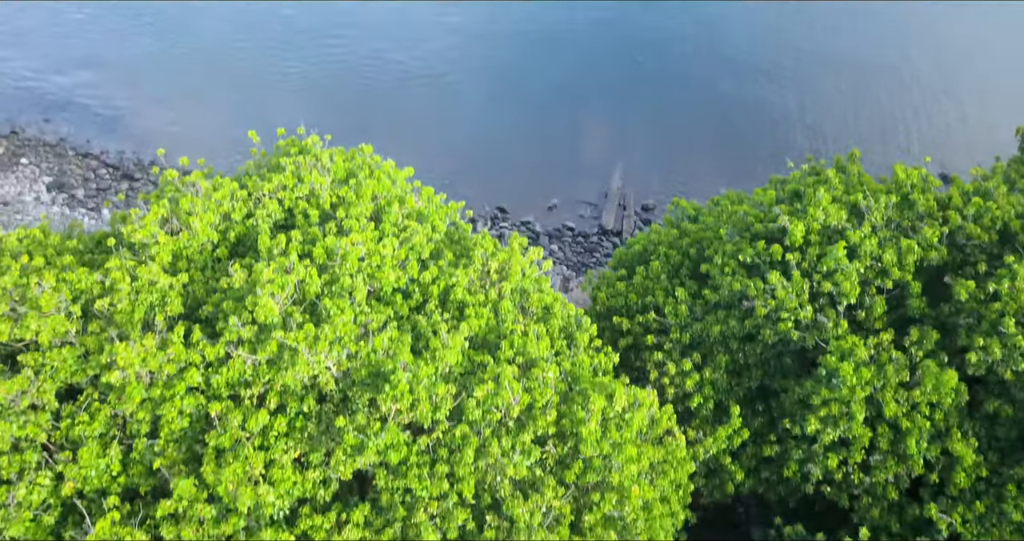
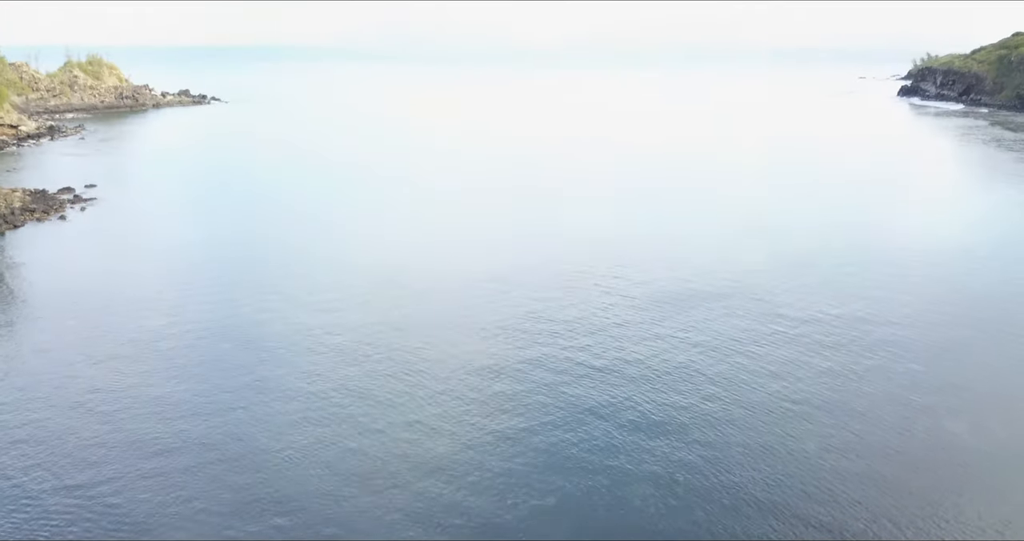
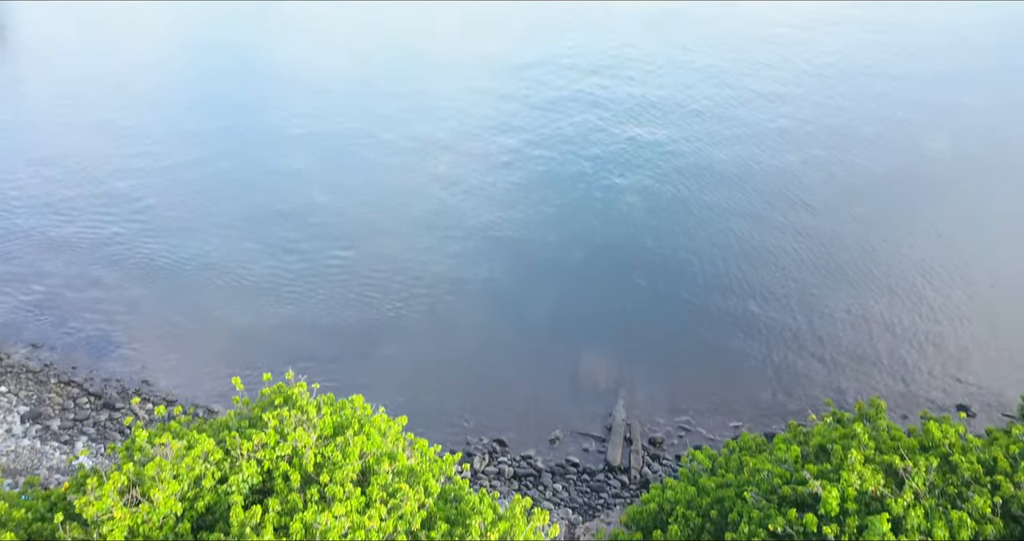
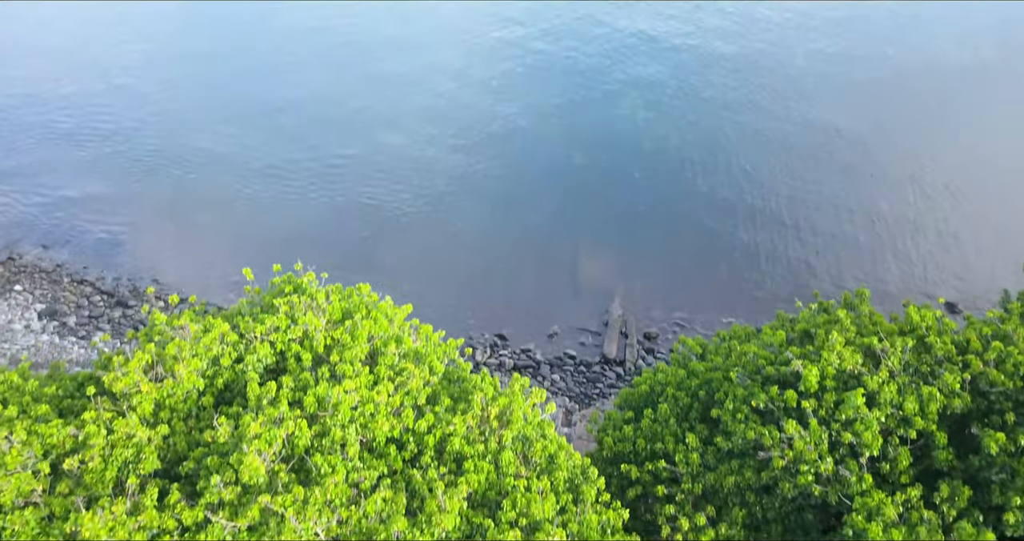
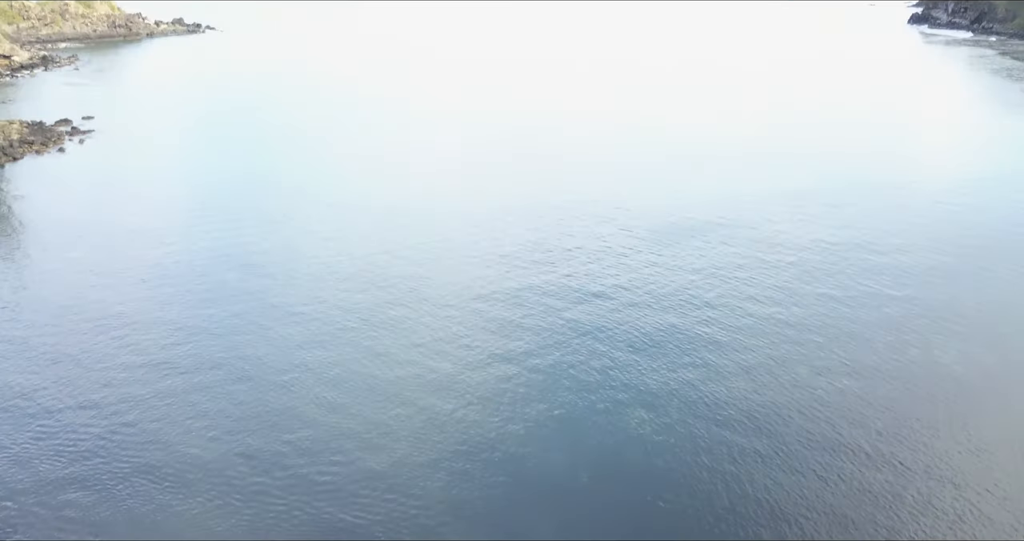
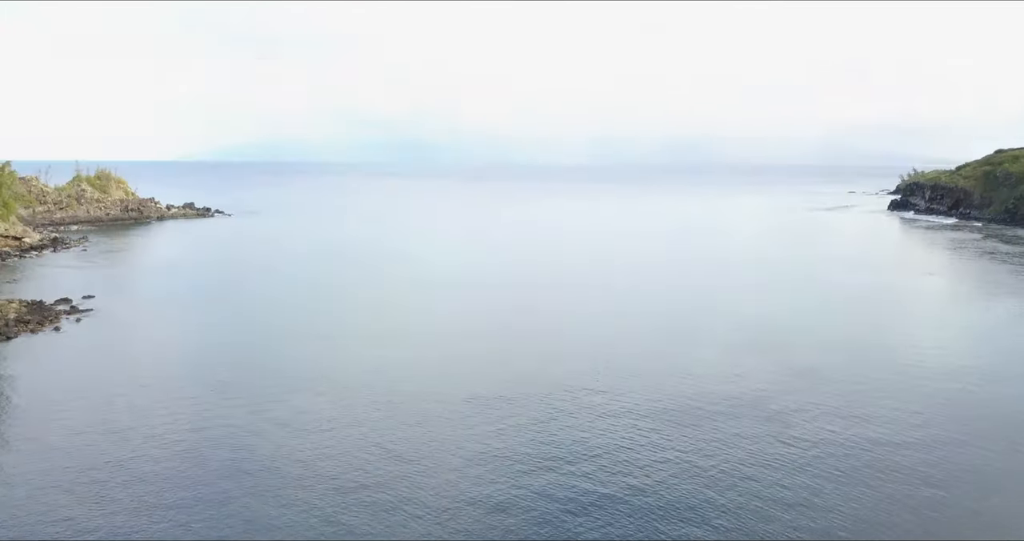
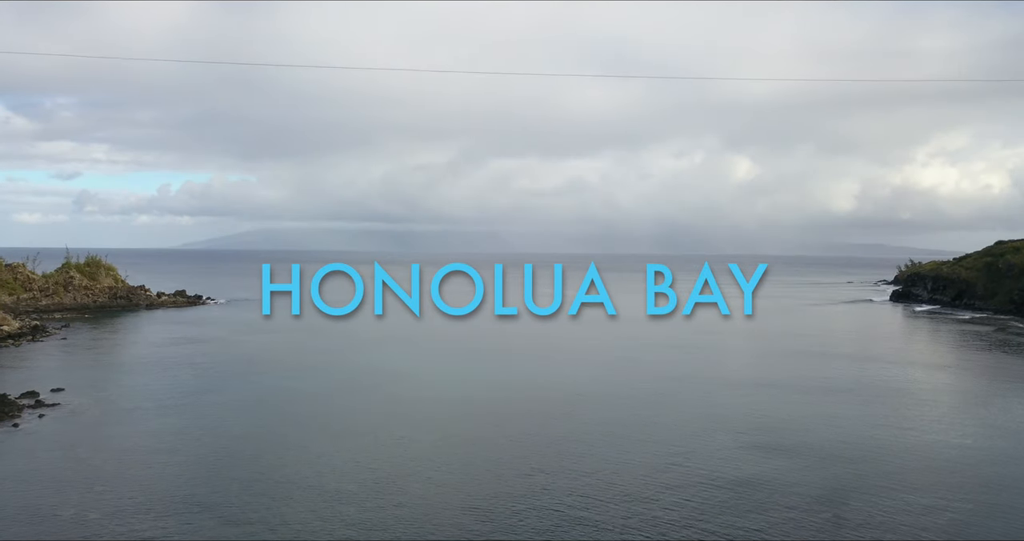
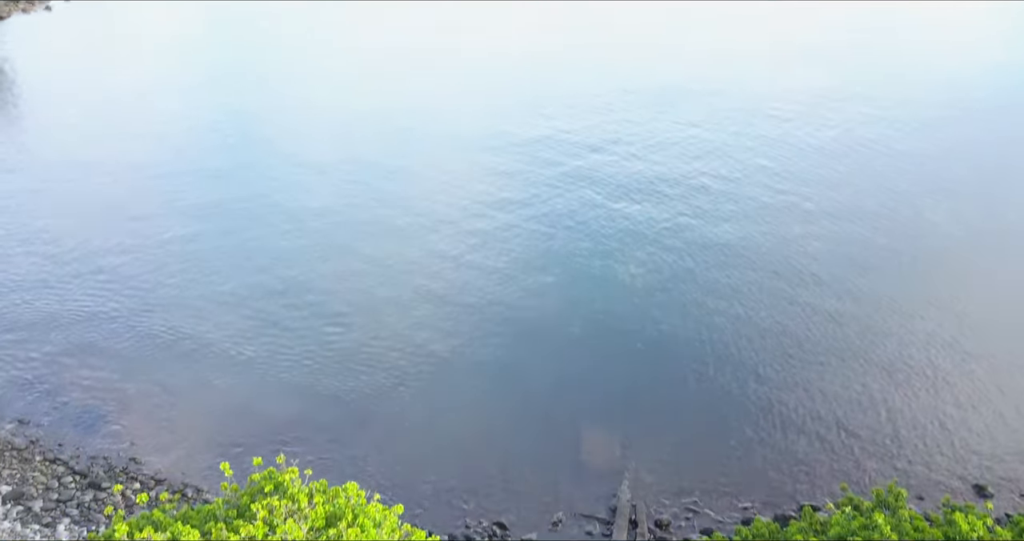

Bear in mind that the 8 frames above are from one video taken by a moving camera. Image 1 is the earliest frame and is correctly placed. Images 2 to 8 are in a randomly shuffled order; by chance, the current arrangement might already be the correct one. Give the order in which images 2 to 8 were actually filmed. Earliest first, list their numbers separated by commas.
4, 3, 8, 5, 2, 6, 7
